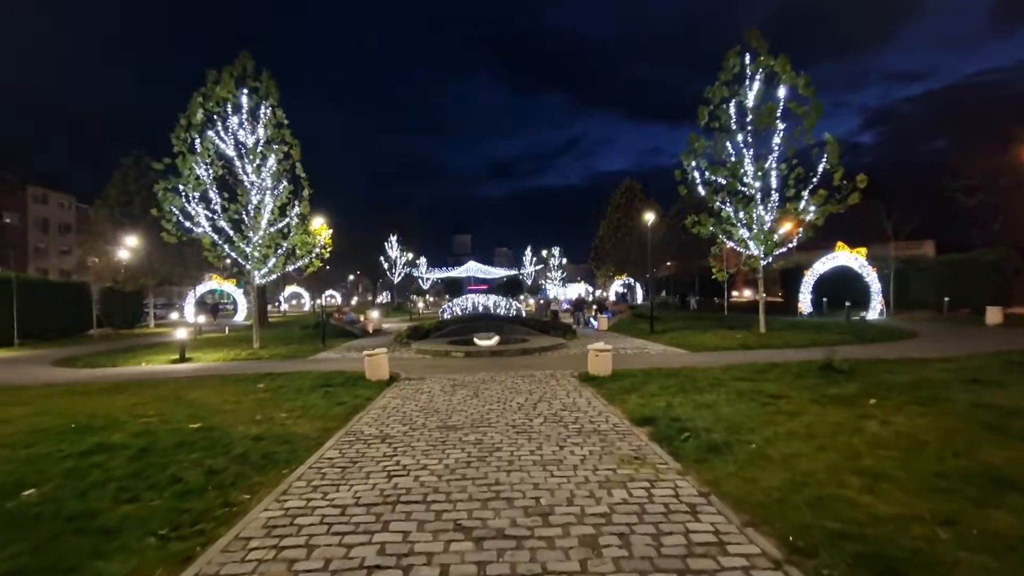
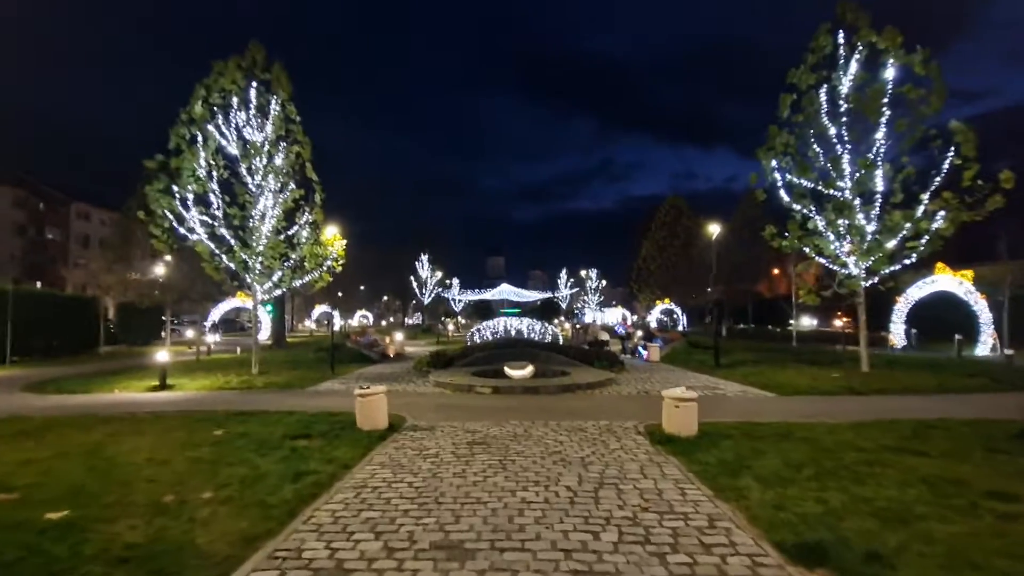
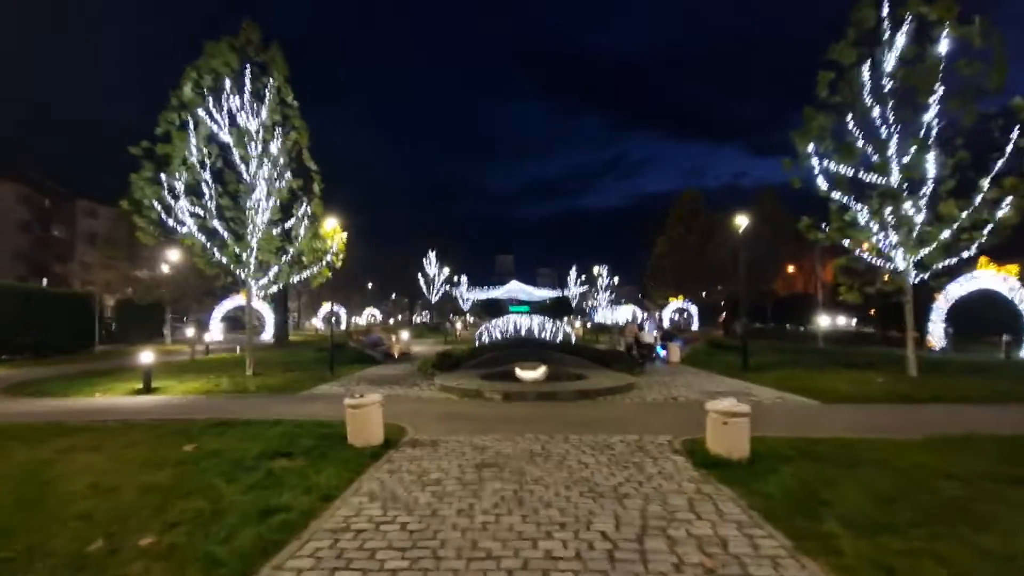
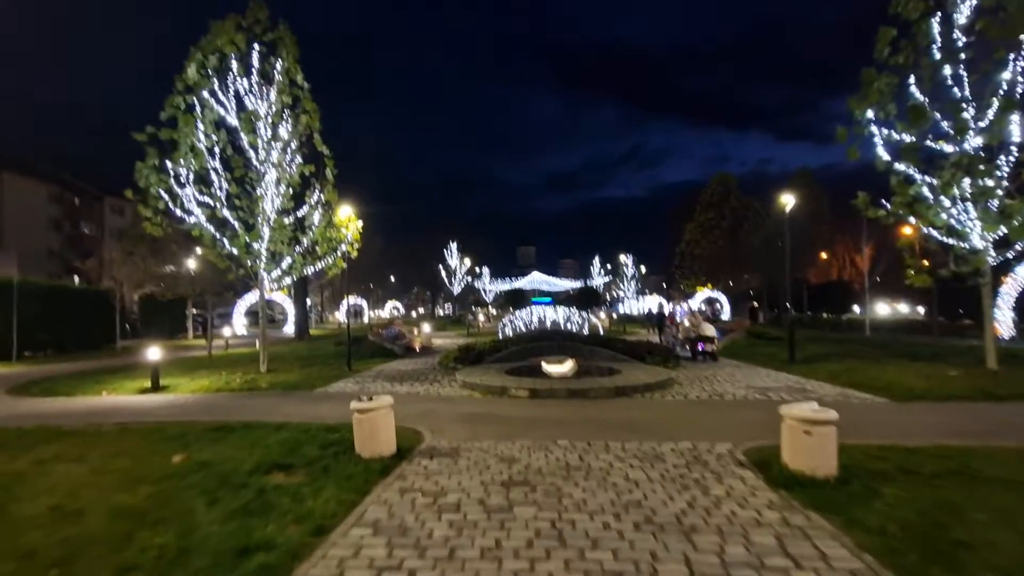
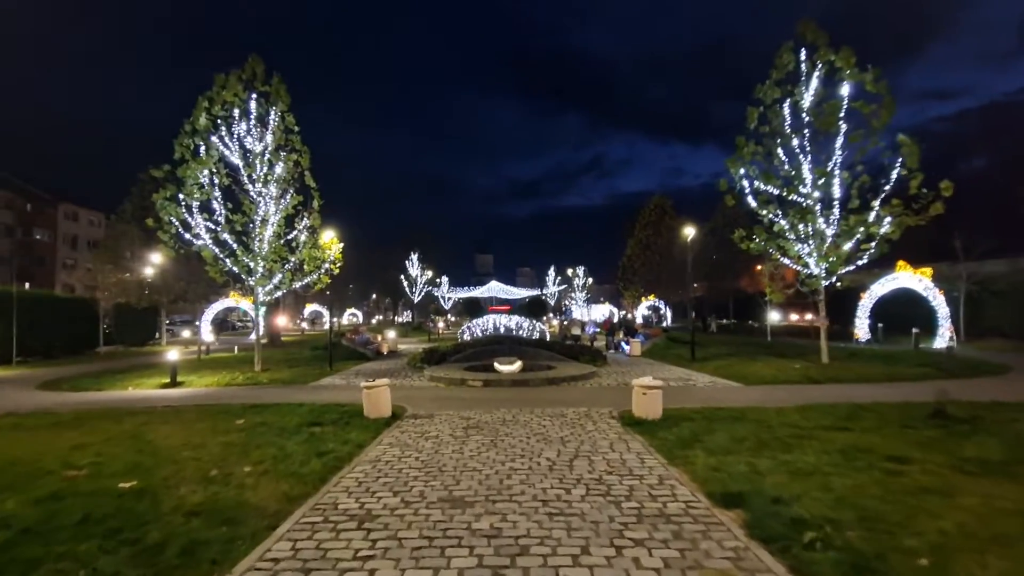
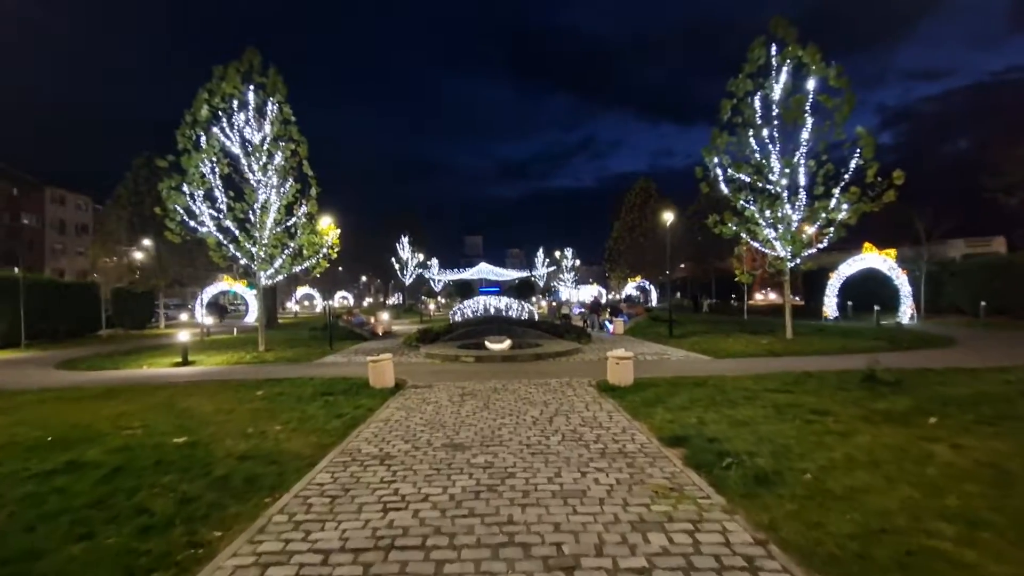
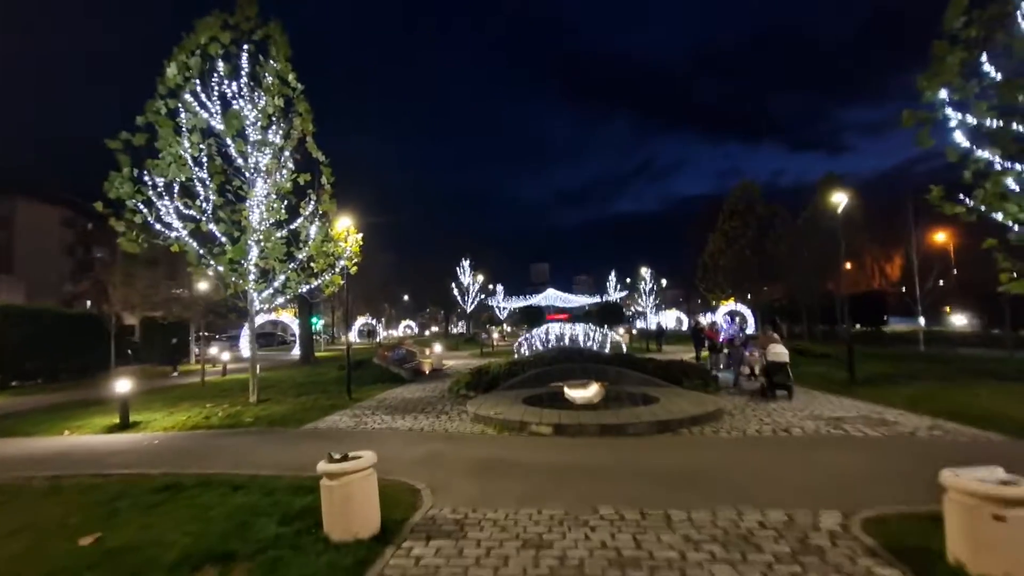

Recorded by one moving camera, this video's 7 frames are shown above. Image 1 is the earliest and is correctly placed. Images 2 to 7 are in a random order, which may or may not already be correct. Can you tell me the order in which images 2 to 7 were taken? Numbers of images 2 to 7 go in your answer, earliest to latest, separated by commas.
6, 5, 2, 3, 4, 7
